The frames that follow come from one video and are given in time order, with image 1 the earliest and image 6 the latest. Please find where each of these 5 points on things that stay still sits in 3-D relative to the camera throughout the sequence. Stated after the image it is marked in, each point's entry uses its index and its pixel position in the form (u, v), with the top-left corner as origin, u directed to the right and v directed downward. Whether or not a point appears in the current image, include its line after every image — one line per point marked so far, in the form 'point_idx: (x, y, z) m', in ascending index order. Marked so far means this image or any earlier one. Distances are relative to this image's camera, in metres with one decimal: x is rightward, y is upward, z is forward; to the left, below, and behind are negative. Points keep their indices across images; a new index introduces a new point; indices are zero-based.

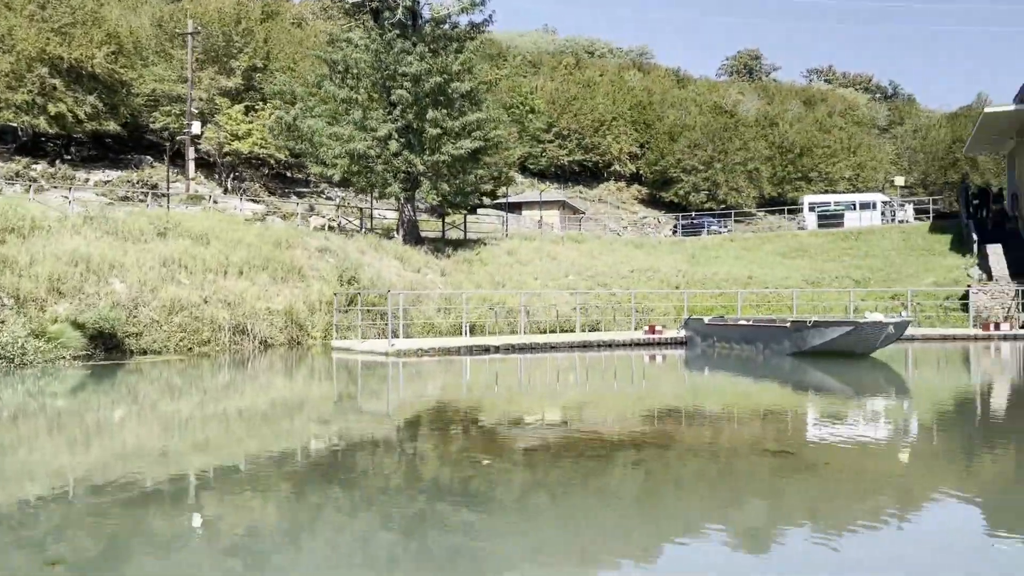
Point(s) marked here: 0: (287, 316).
0: (-5.0, -0.6, +18.7) m
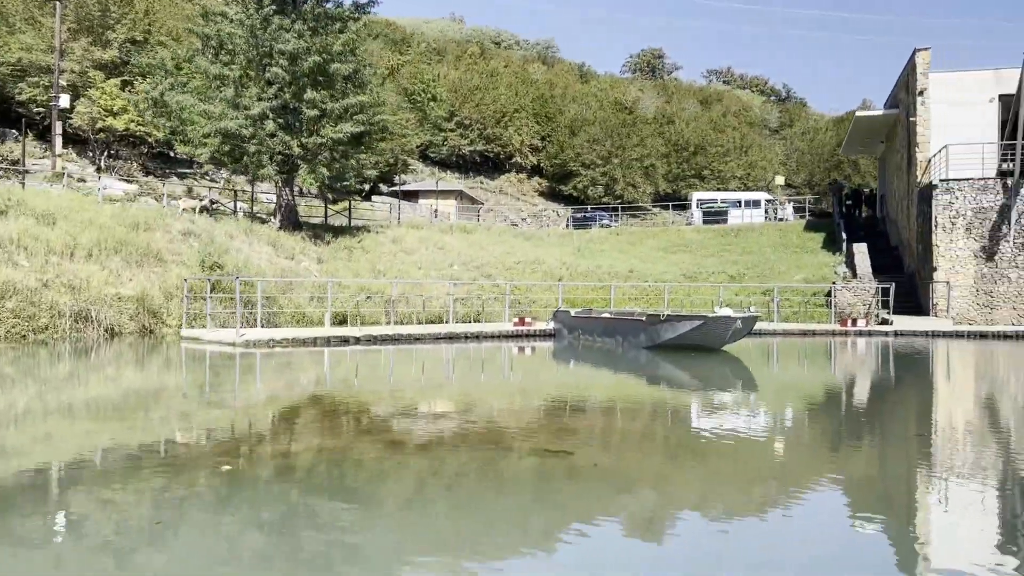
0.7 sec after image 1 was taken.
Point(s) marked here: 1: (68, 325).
0: (-7.7, -0.3, +17.6) m
1: (-8.5, -0.7, +16.3) m
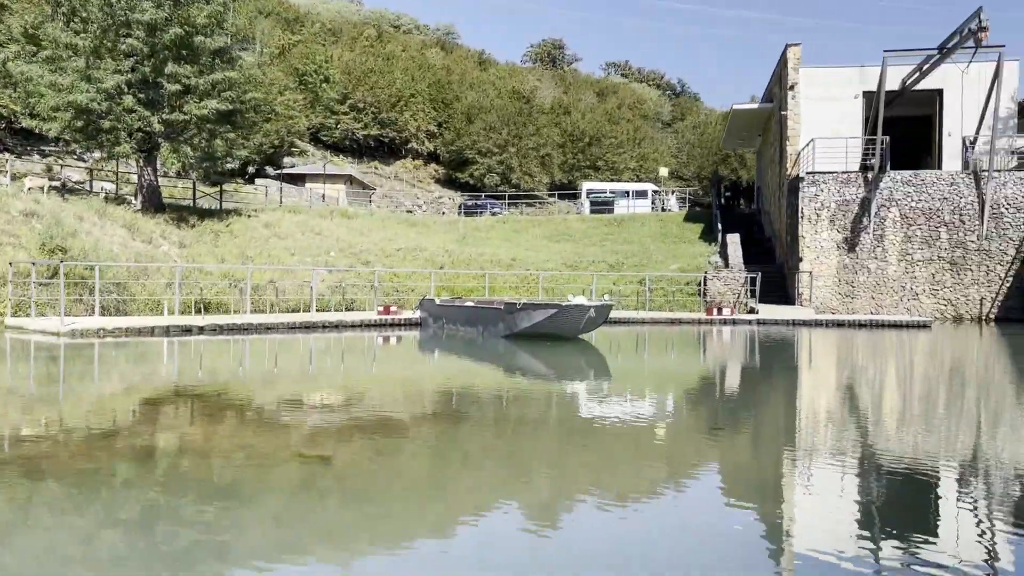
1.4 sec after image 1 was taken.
0: (-10.4, 0.0, +16.1) m
1: (-11.0, -0.4, +14.7) m
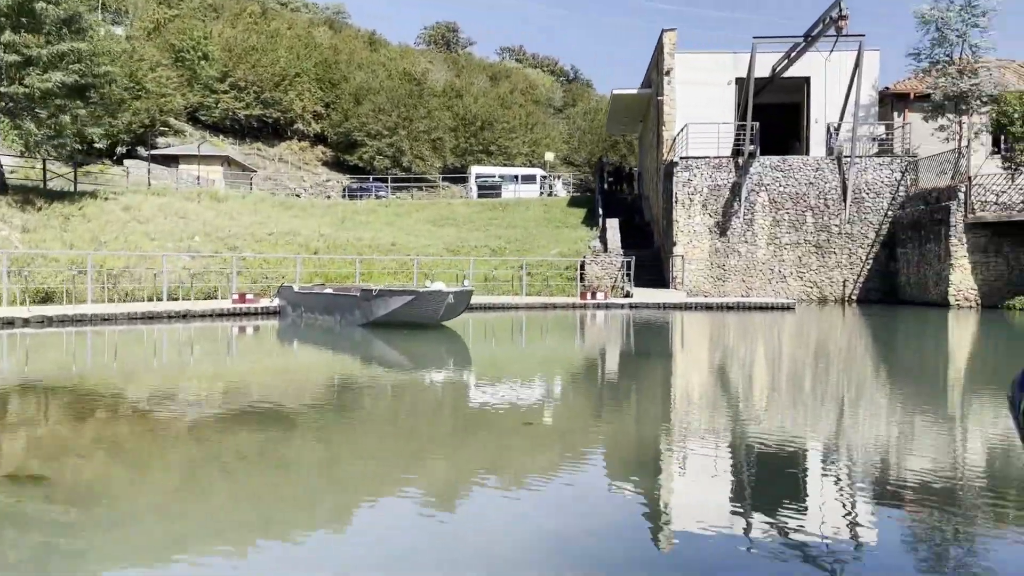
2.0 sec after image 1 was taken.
0: (-12.8, +0.2, +14.2) m
1: (-13.2, -0.3, +12.8) m
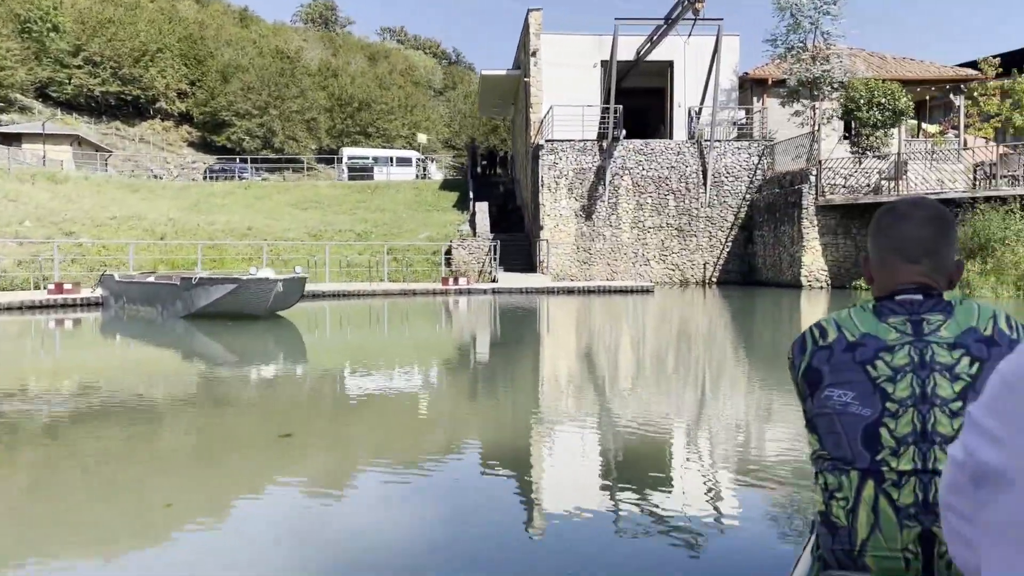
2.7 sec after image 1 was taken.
0: (-15.1, +0.2, +11.8) m
1: (-15.3, -0.3, +10.3) m
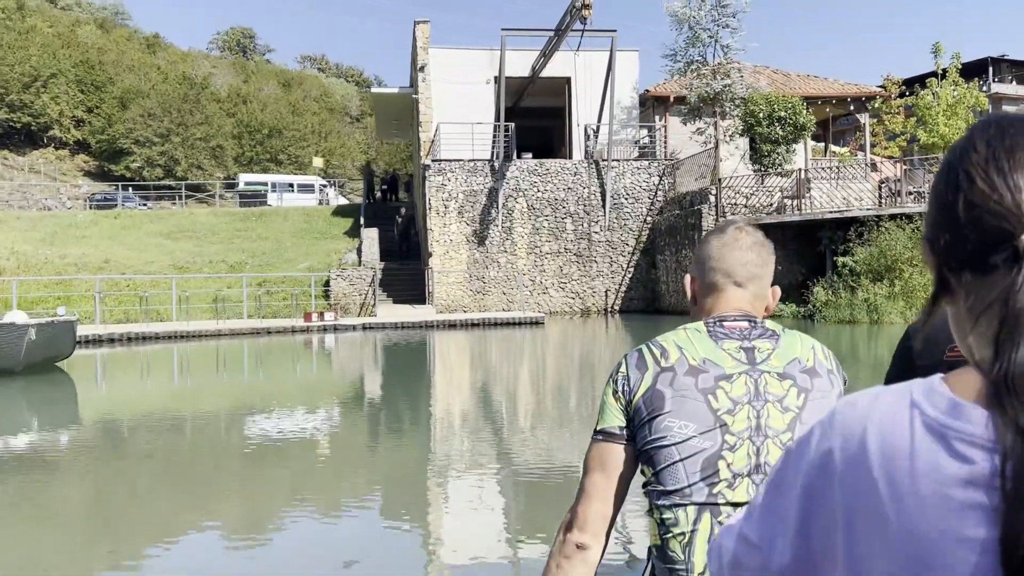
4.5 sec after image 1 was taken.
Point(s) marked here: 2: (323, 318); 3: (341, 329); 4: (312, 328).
0: (-17.0, -0.5, +8.7) m
1: (-17.1, -1.0, +7.1) m
2: (-4.0, -0.7, +19.5) m
3: (-3.5, -0.9, +18.9) m
4: (-4.1, -0.9, +18.9) m
